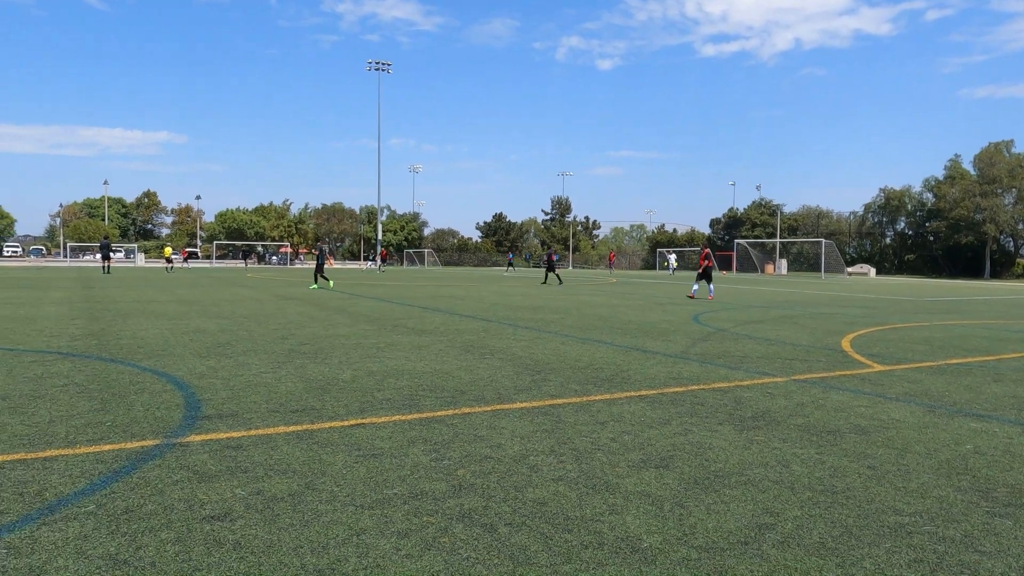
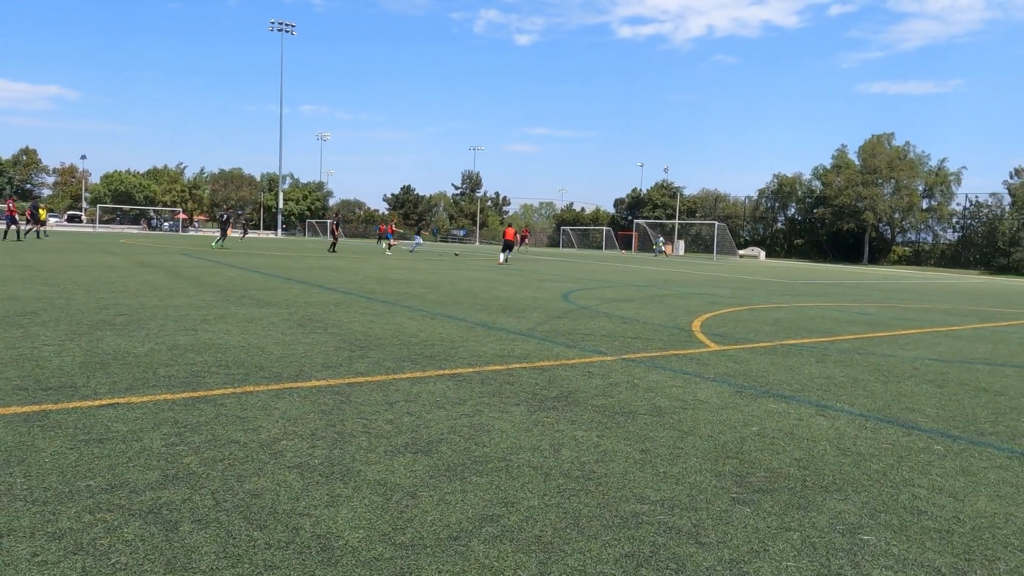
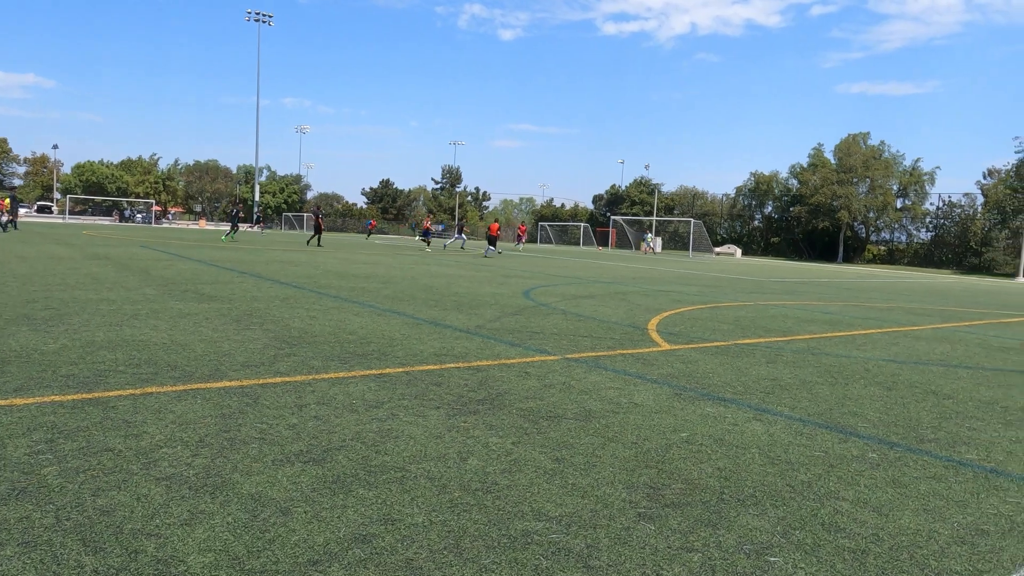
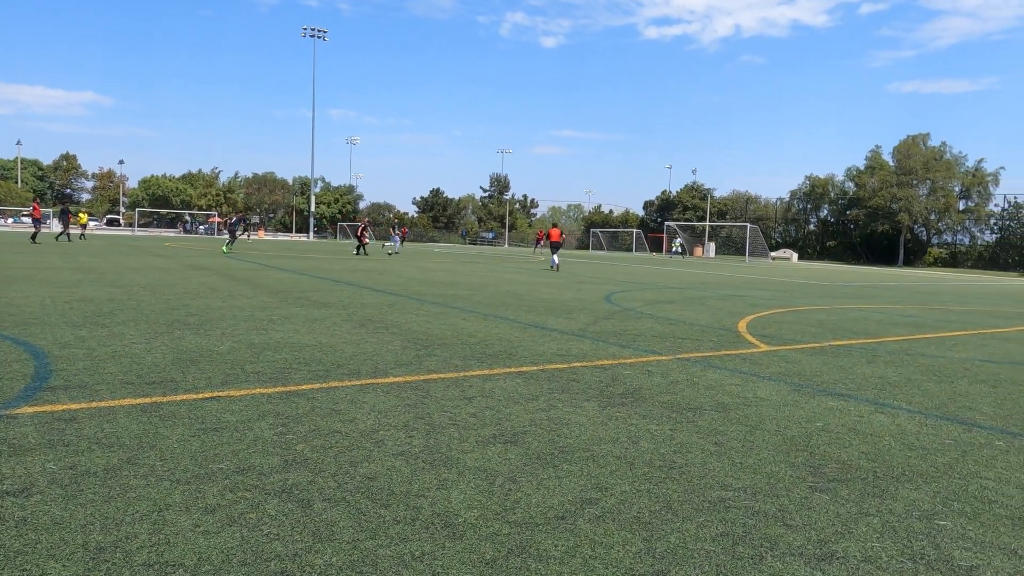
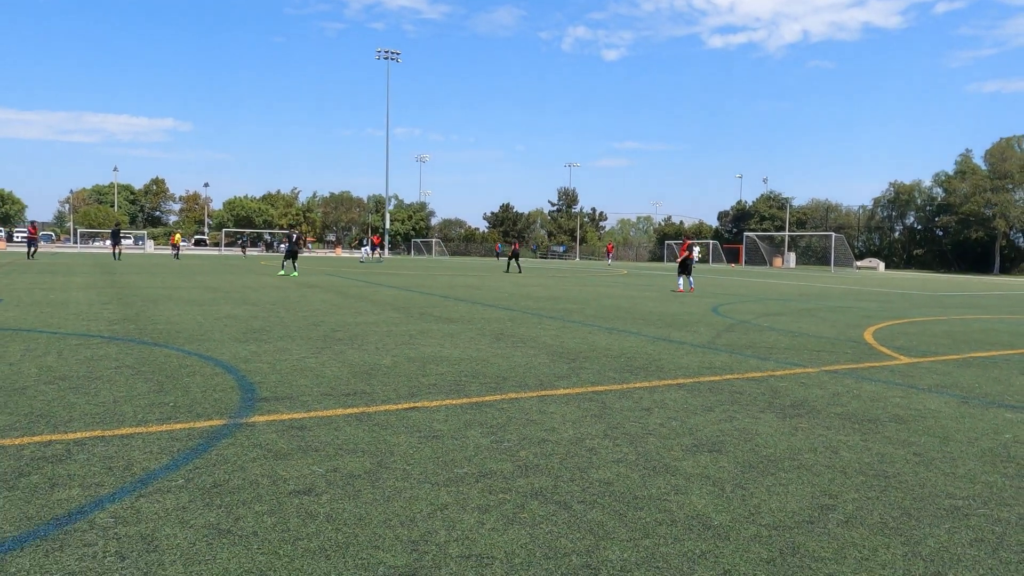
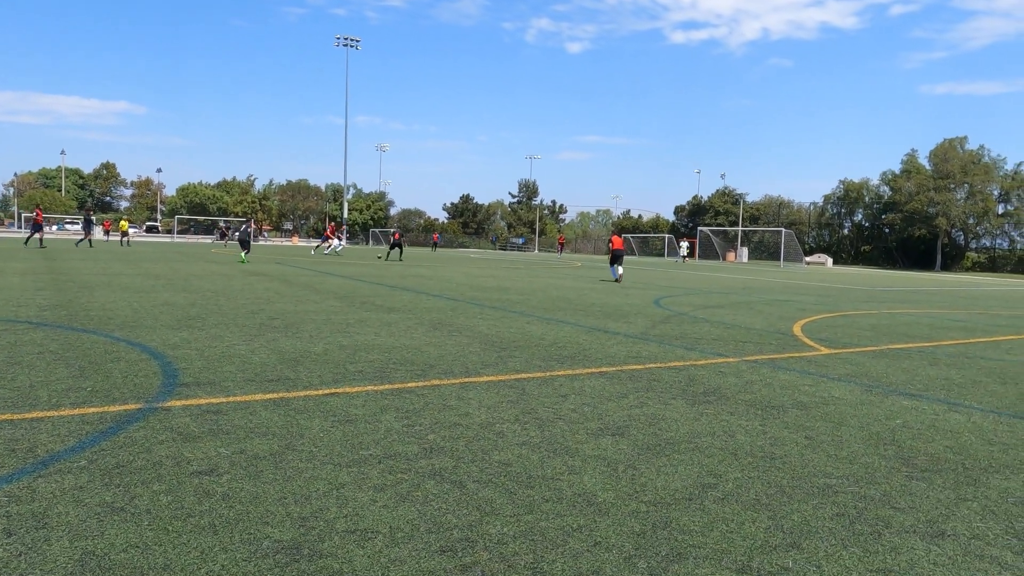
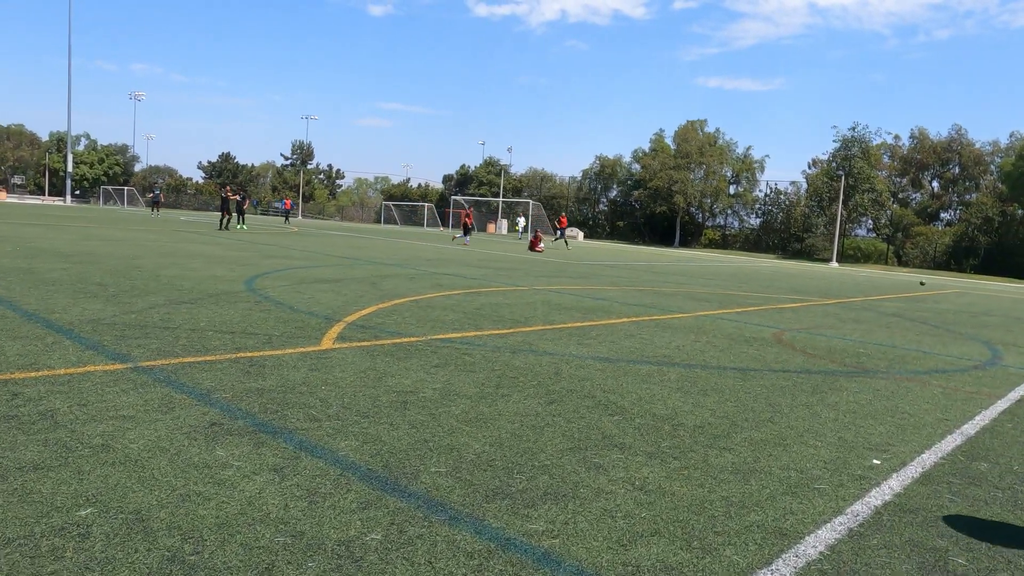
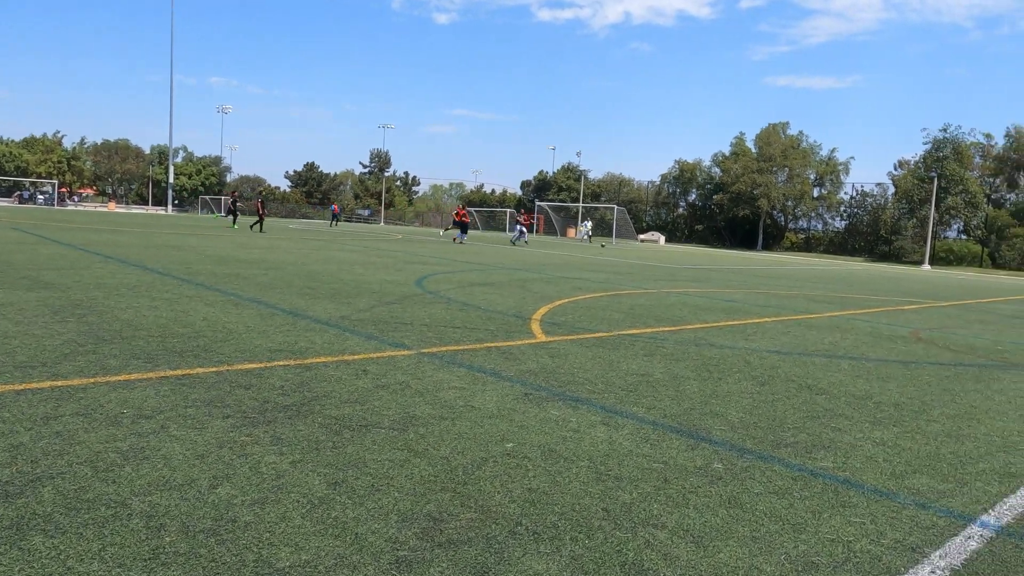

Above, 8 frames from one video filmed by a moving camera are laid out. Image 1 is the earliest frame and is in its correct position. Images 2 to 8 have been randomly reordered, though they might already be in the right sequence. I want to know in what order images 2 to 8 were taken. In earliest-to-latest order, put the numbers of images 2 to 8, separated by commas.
5, 6, 4, 2, 3, 8, 7
